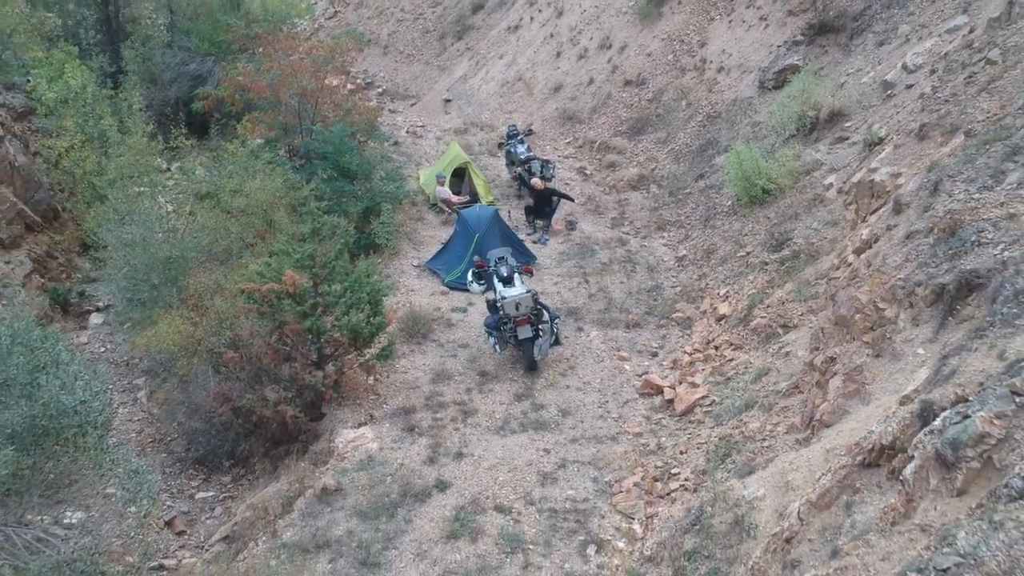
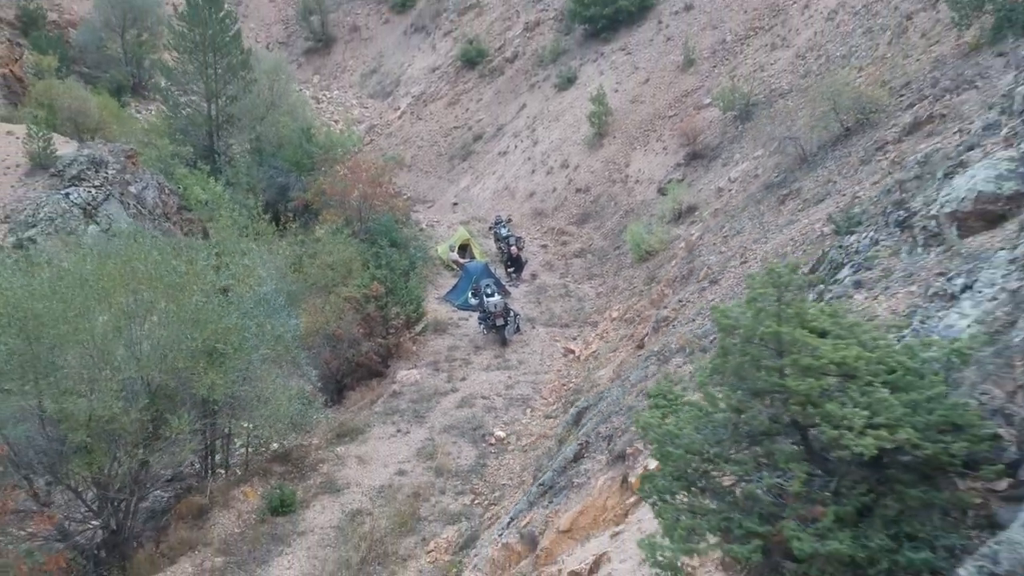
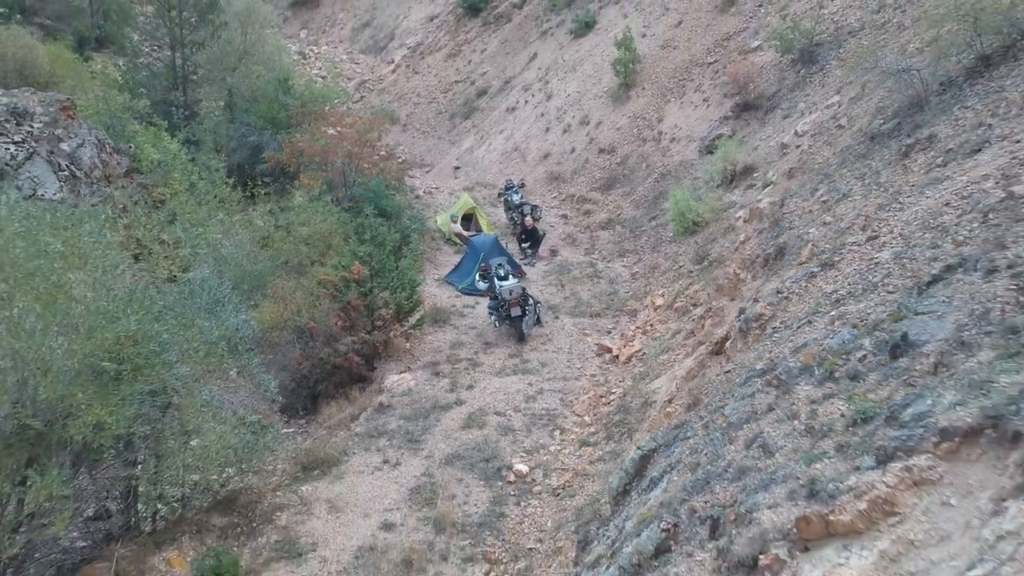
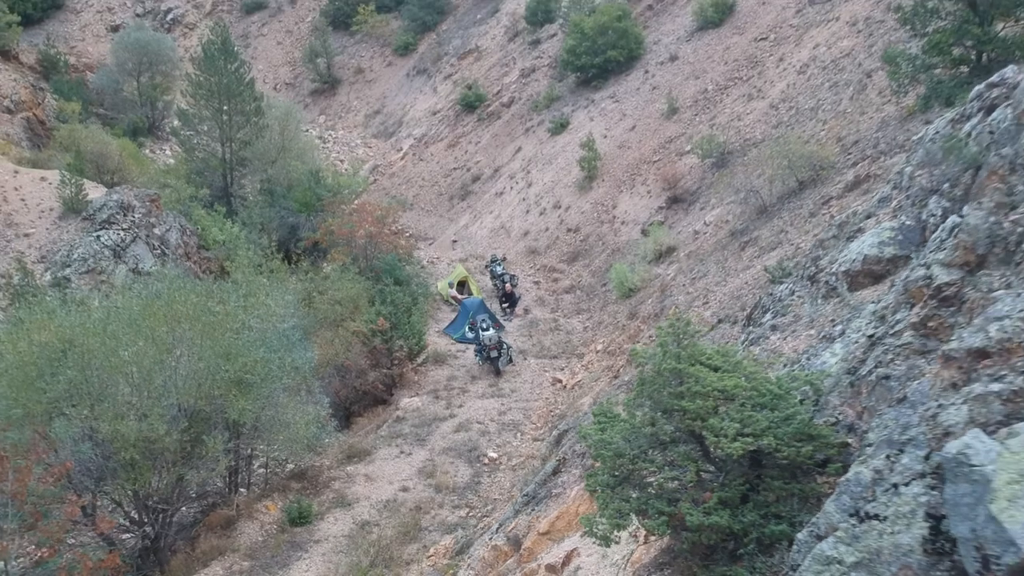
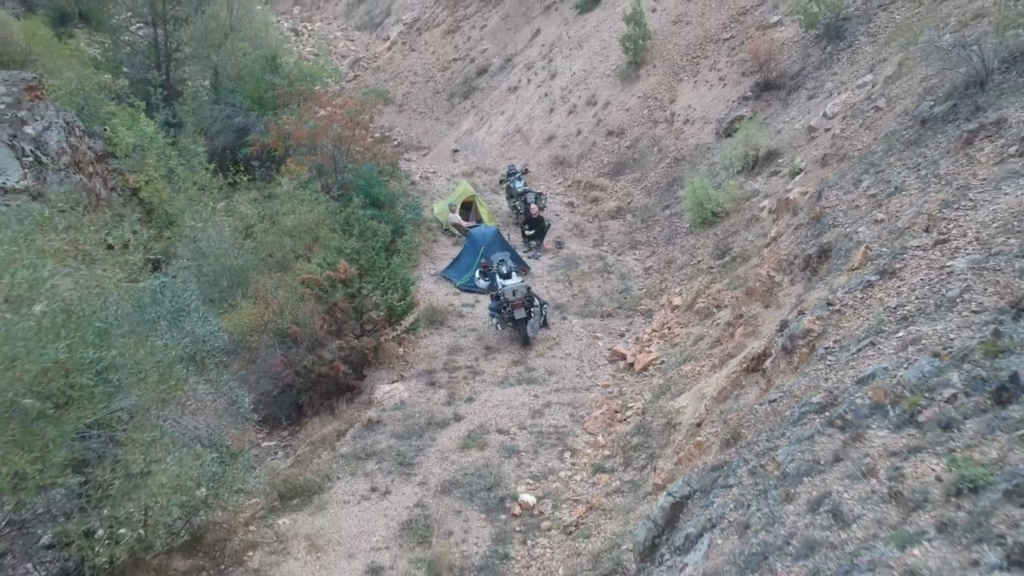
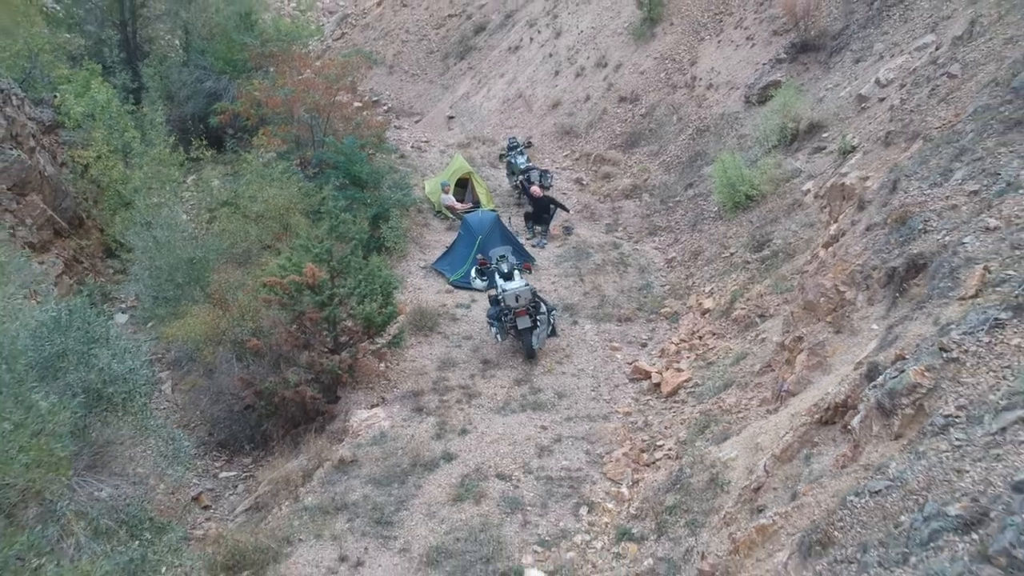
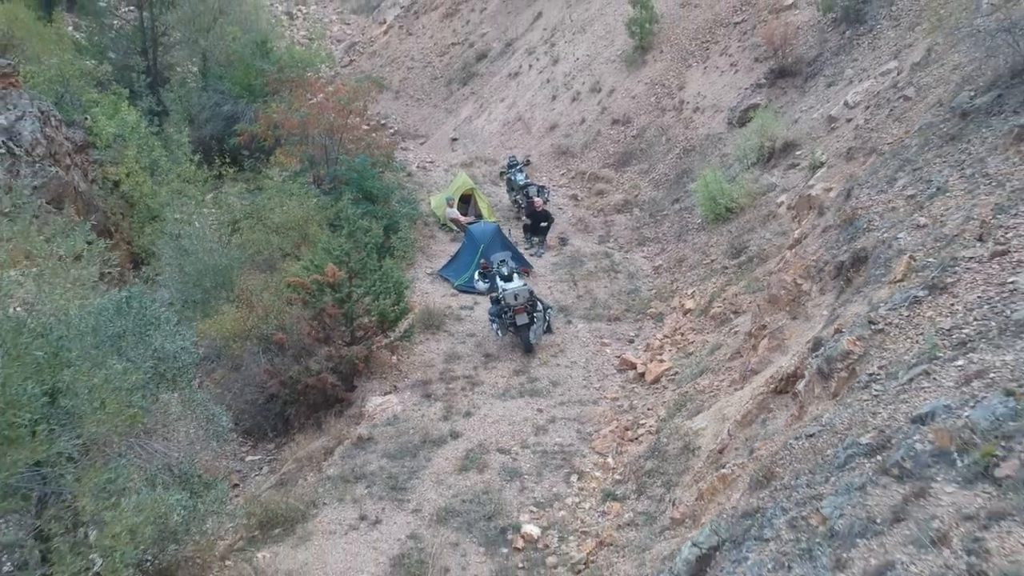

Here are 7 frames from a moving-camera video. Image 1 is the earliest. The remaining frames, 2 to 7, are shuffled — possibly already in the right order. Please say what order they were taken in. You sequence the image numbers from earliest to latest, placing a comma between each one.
6, 7, 5, 3, 2, 4
